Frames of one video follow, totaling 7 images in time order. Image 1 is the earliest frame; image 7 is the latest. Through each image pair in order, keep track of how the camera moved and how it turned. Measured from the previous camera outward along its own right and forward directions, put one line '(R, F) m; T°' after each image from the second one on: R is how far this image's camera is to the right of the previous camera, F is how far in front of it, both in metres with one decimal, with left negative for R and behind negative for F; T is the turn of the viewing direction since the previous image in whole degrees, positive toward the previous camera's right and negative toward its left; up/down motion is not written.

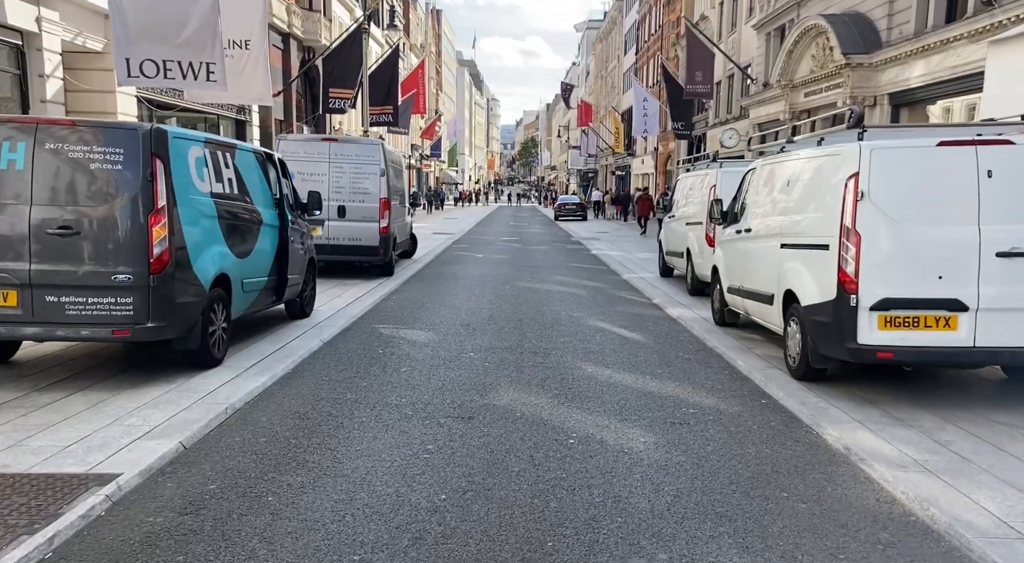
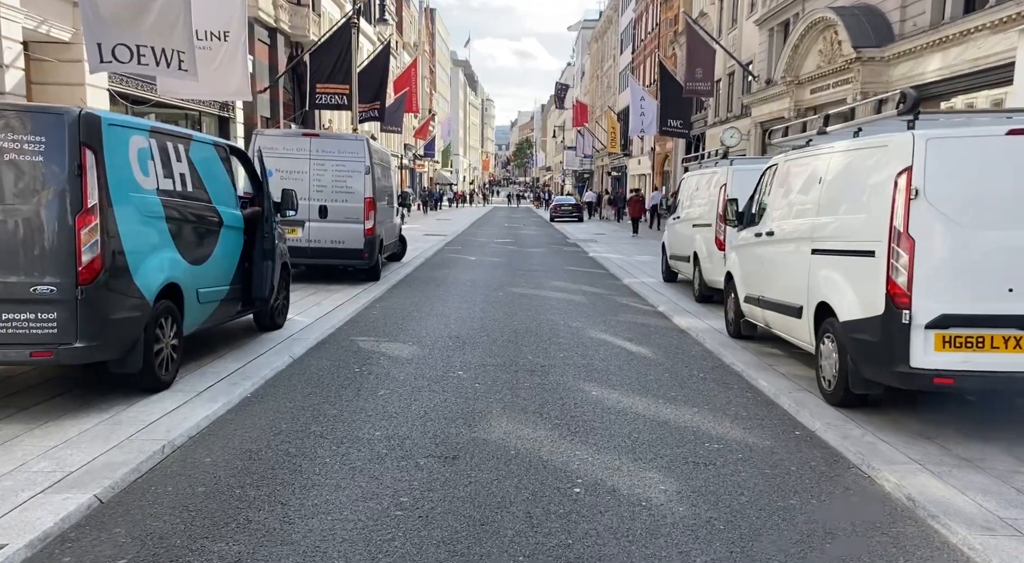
(0.0, +0.9) m; 0°
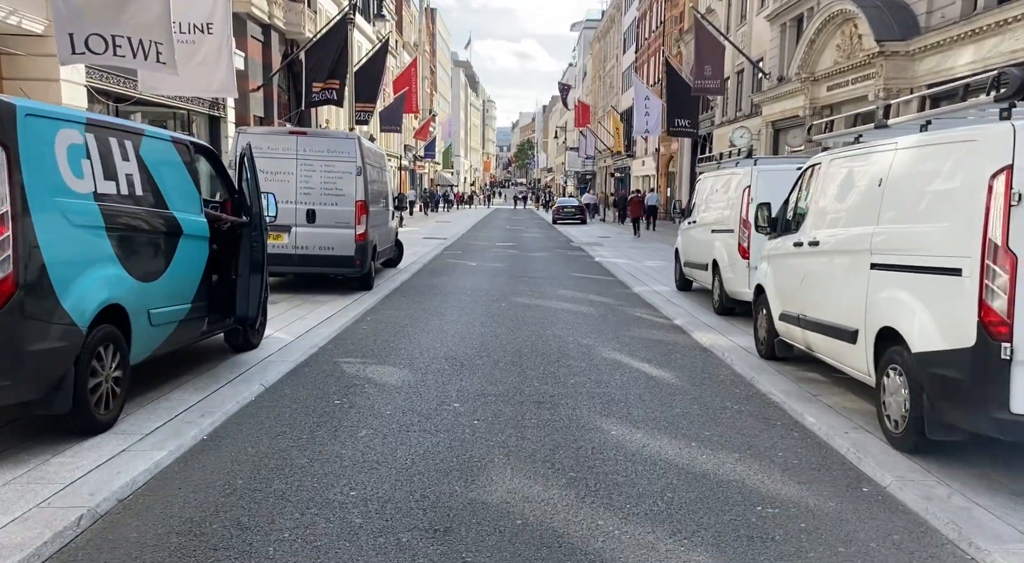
(0.0, +1.0) m; 0°
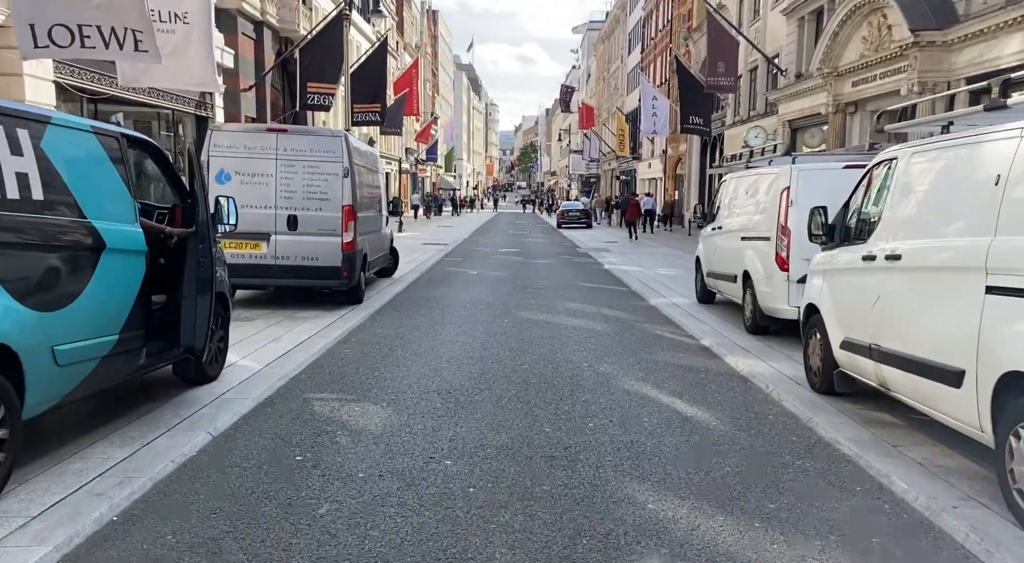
(0.0, +1.3) m; 0°
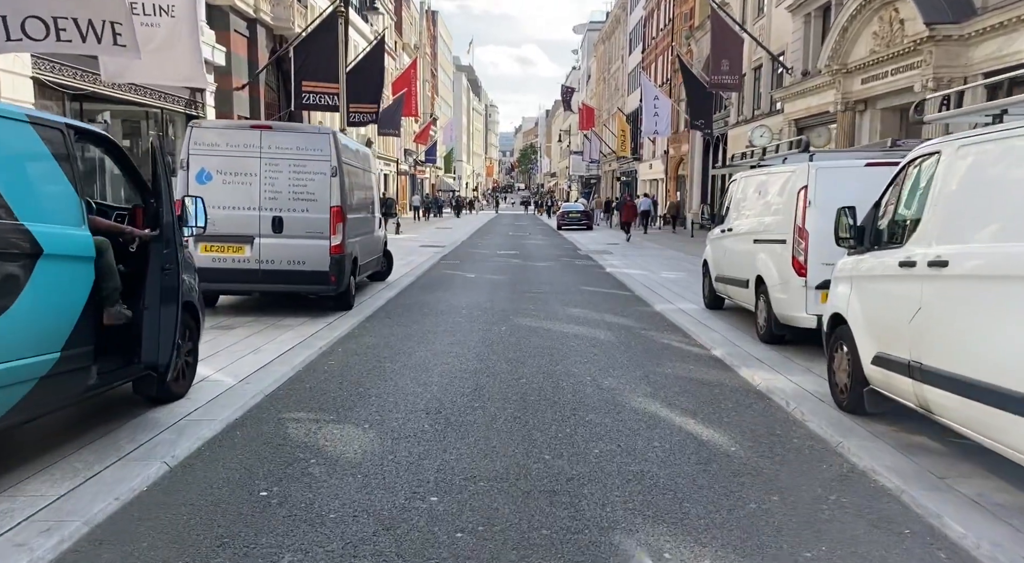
(0.0, +0.6) m; 0°
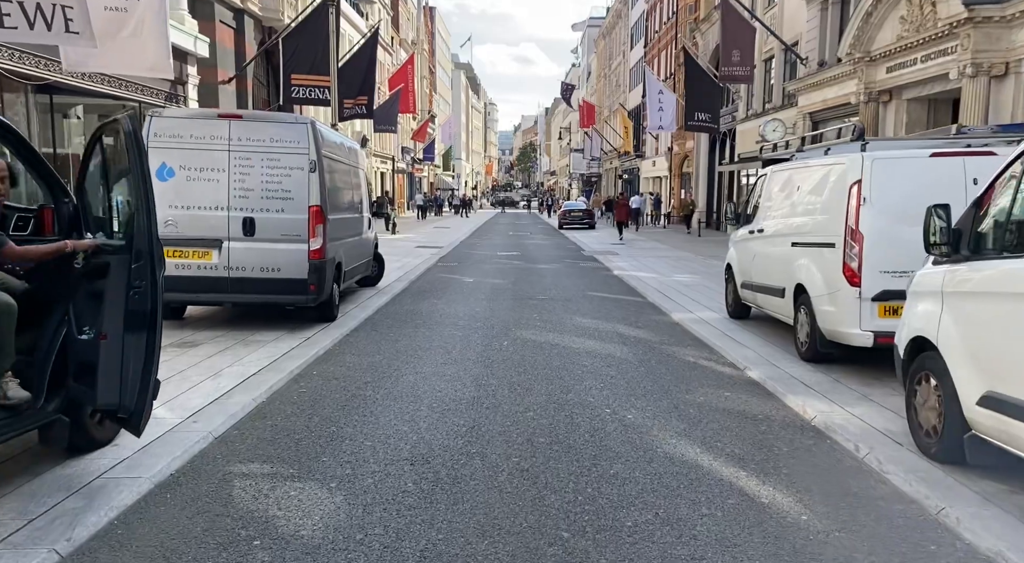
(0.0, +1.2) m; 0°
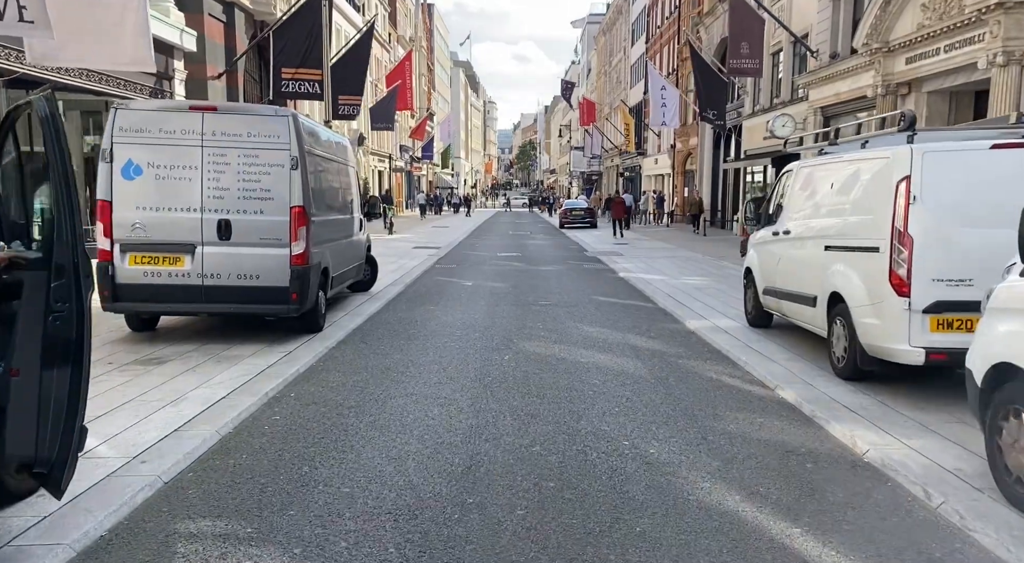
(0.0, +0.8) m; 0°
